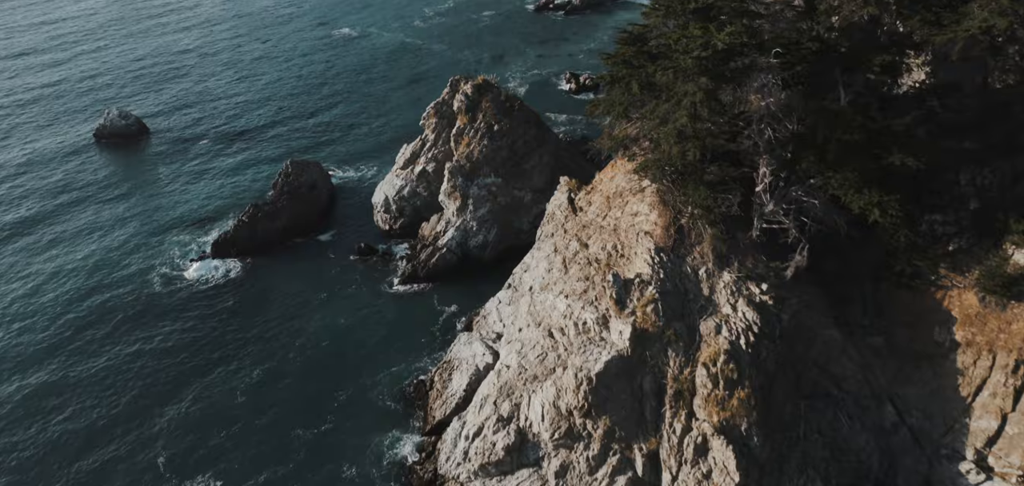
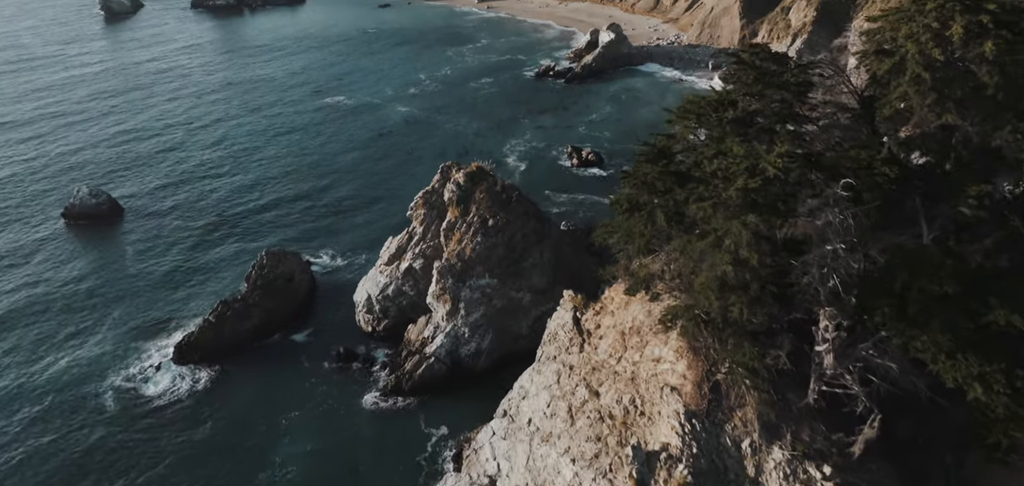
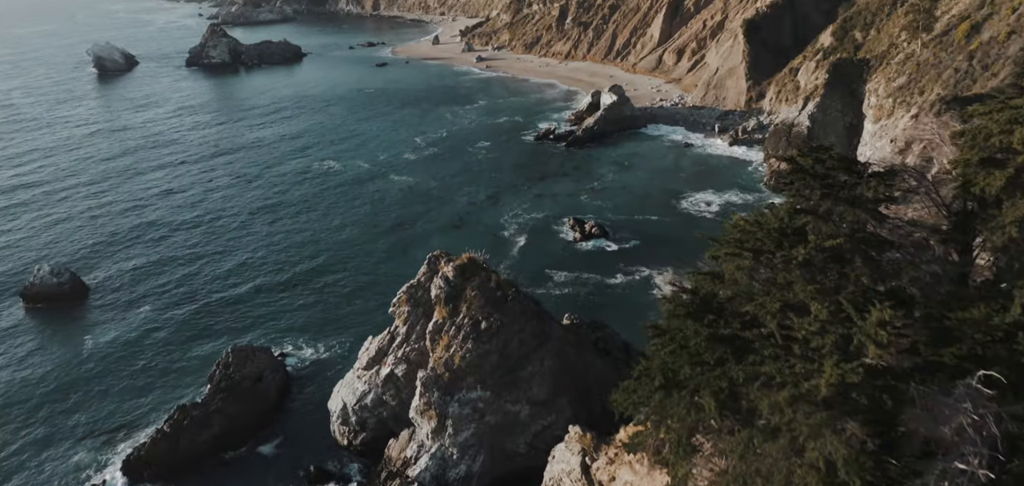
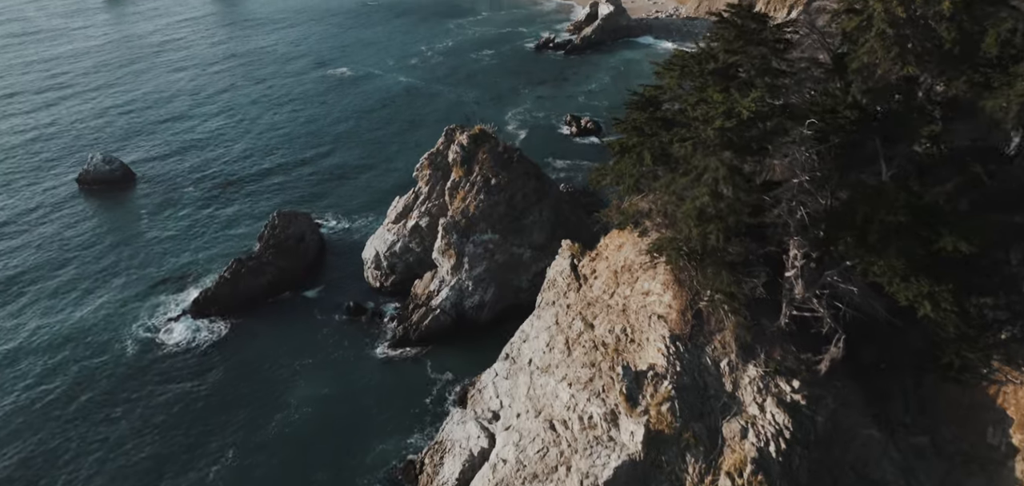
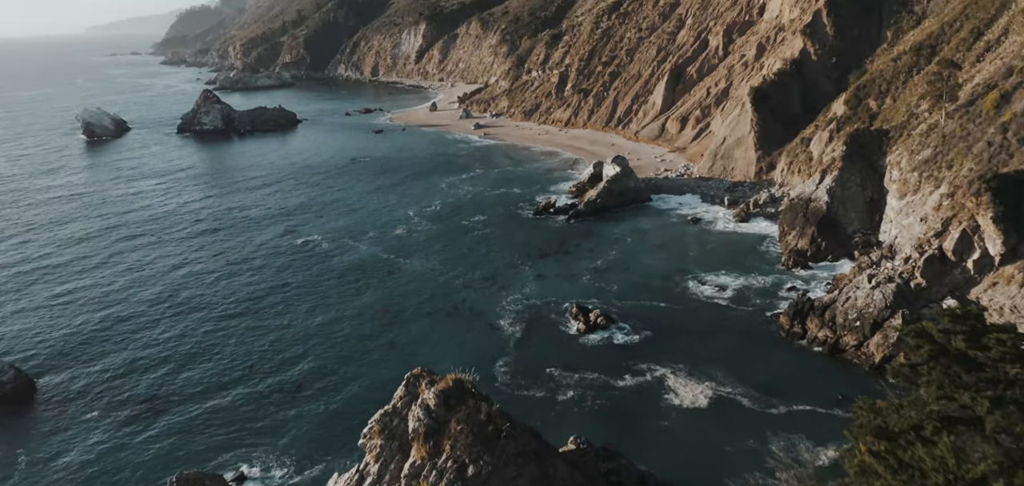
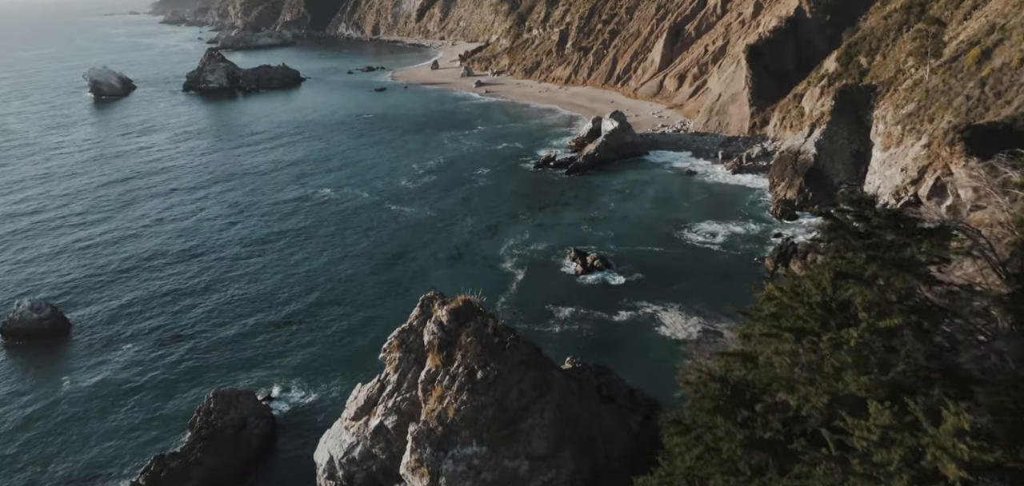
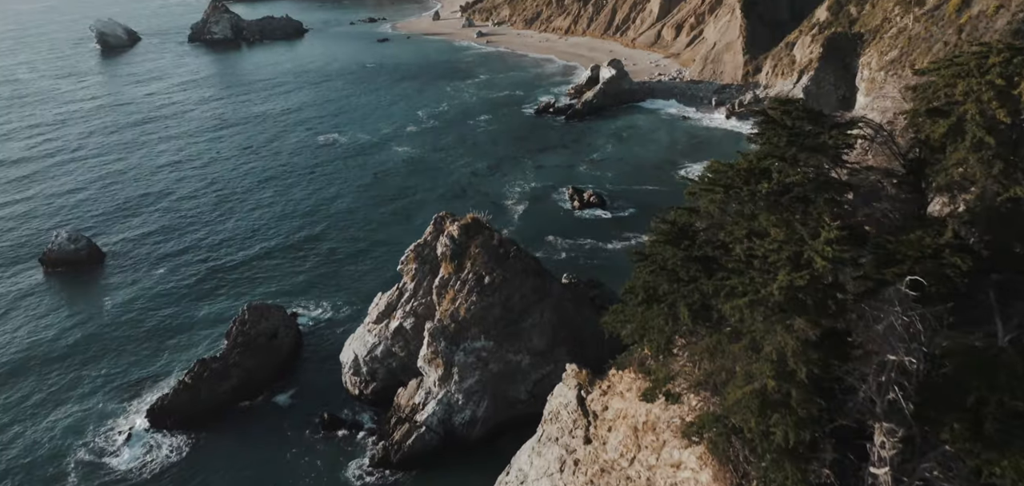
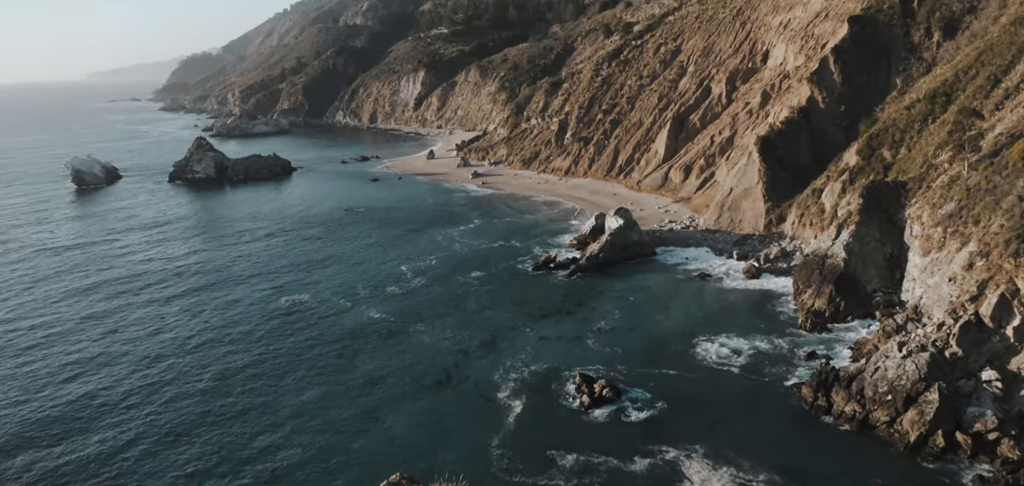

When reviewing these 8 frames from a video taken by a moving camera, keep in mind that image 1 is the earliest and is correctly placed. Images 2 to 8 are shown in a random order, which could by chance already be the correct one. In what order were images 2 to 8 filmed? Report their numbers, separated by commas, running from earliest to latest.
4, 2, 7, 3, 6, 5, 8
